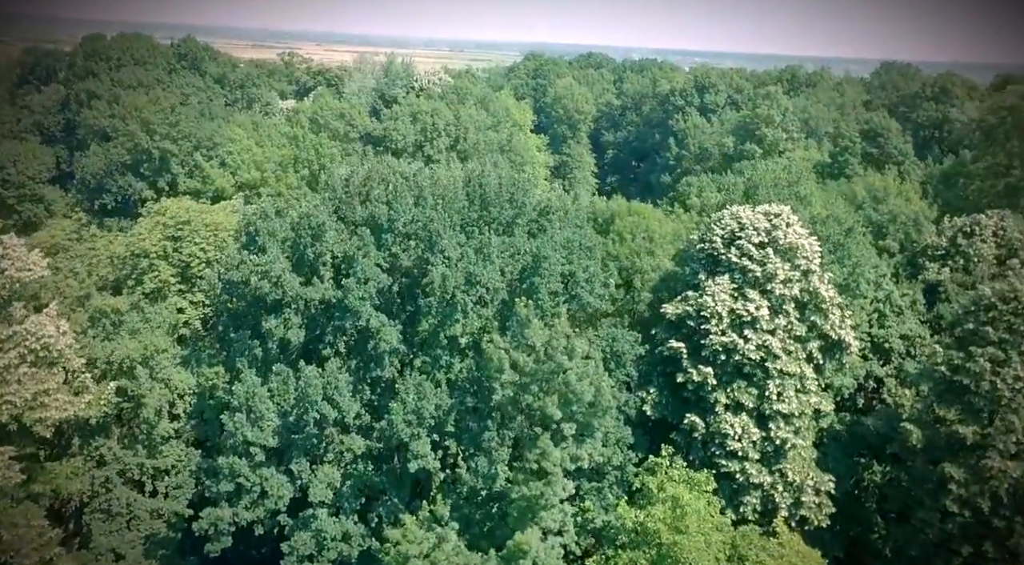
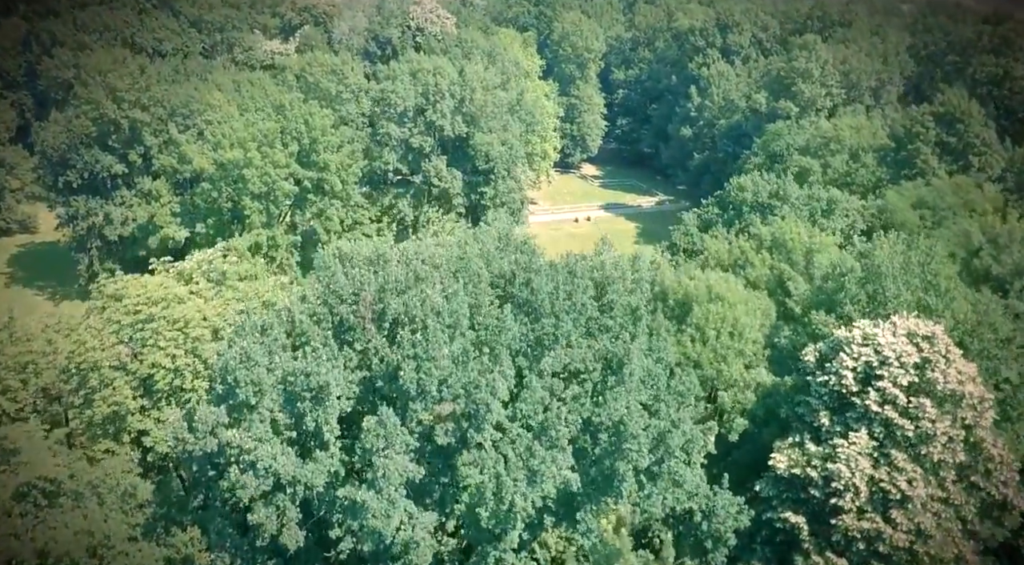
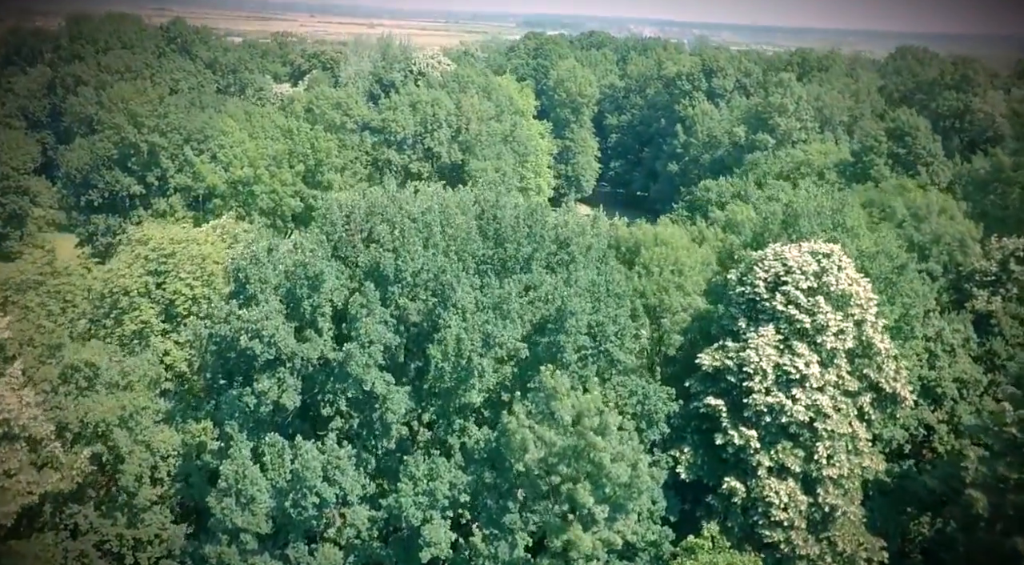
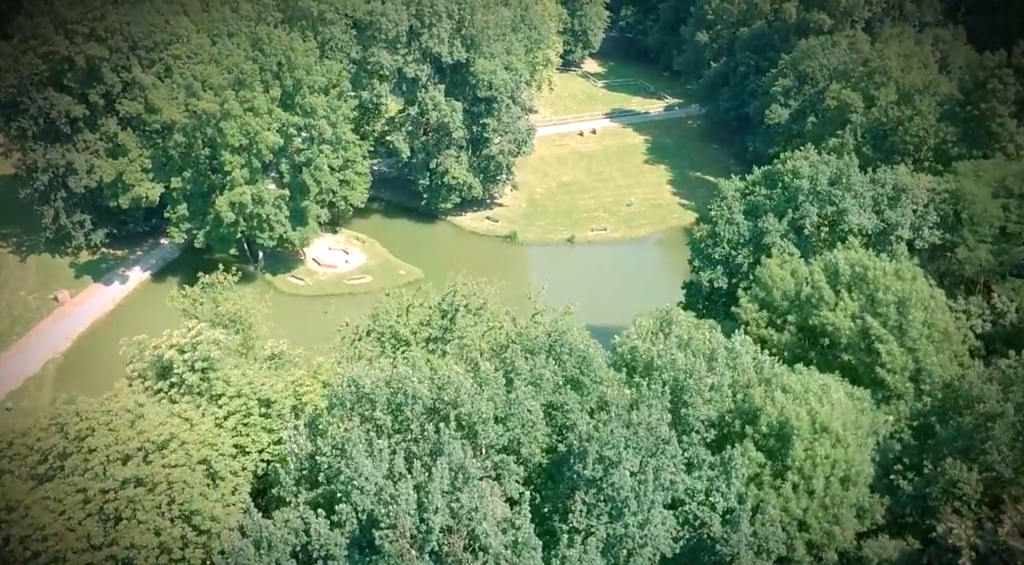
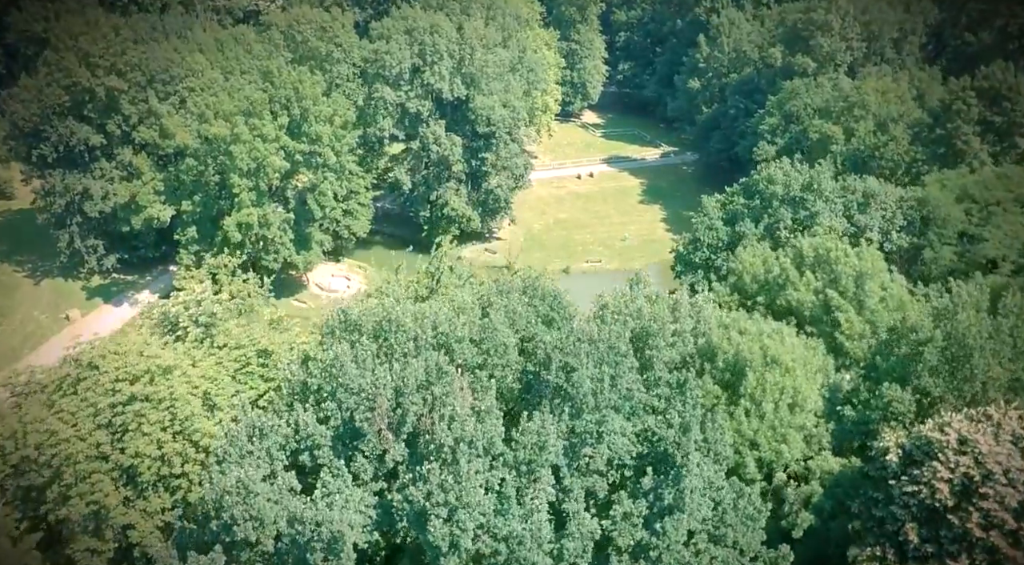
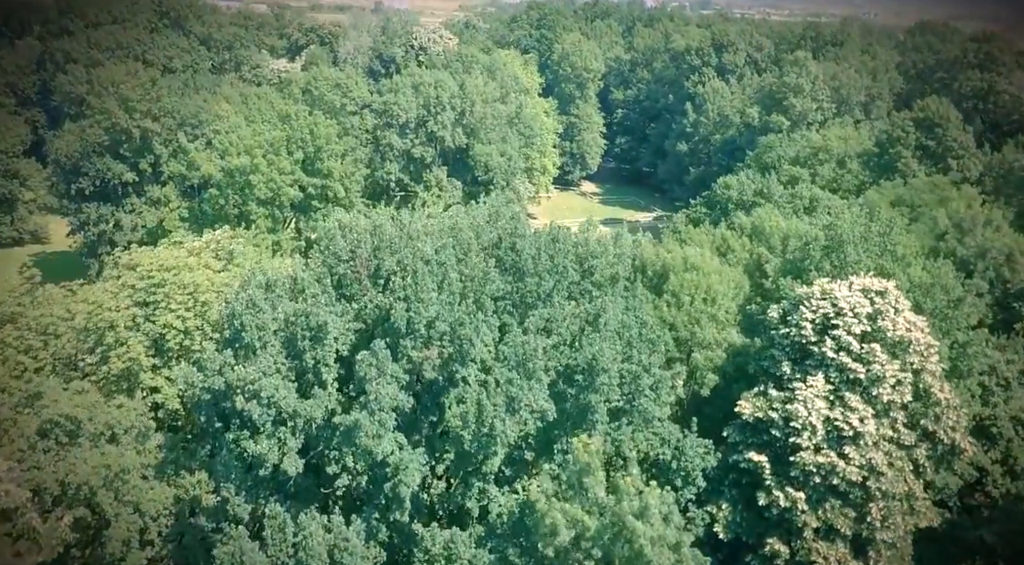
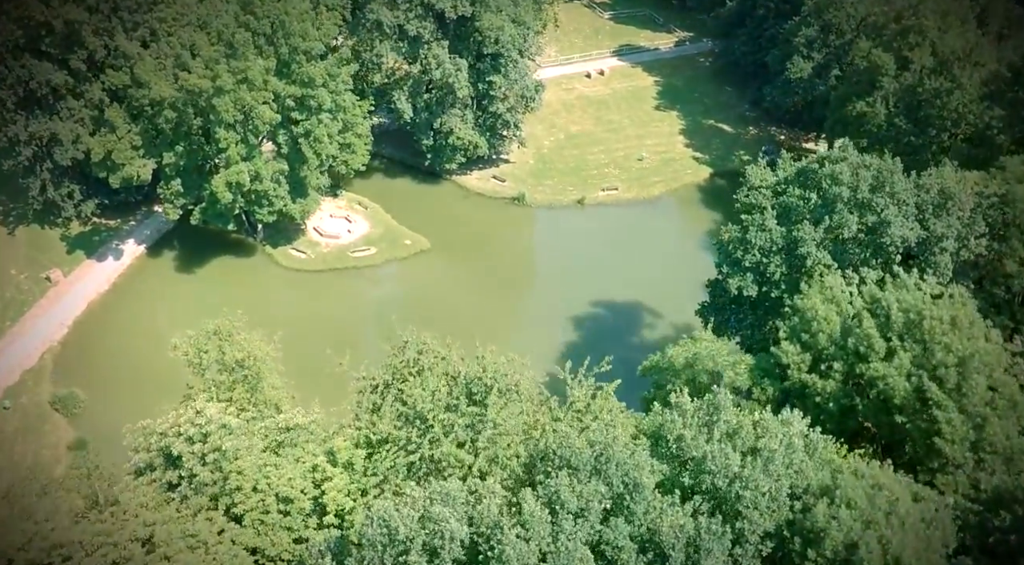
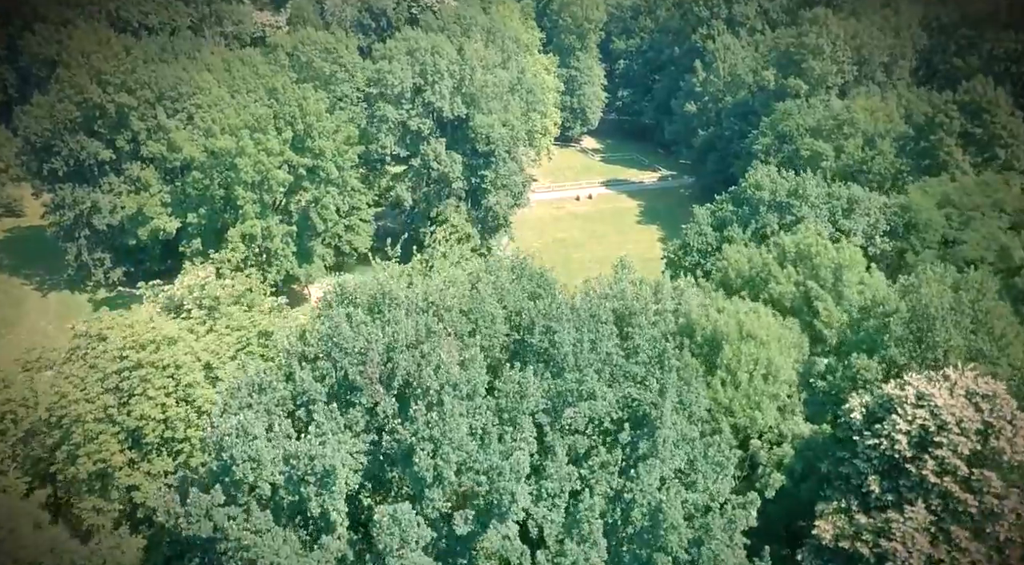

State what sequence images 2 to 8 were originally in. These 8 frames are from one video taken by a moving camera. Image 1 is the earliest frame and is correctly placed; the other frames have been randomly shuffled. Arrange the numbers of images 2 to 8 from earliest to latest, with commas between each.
3, 6, 2, 8, 5, 4, 7
